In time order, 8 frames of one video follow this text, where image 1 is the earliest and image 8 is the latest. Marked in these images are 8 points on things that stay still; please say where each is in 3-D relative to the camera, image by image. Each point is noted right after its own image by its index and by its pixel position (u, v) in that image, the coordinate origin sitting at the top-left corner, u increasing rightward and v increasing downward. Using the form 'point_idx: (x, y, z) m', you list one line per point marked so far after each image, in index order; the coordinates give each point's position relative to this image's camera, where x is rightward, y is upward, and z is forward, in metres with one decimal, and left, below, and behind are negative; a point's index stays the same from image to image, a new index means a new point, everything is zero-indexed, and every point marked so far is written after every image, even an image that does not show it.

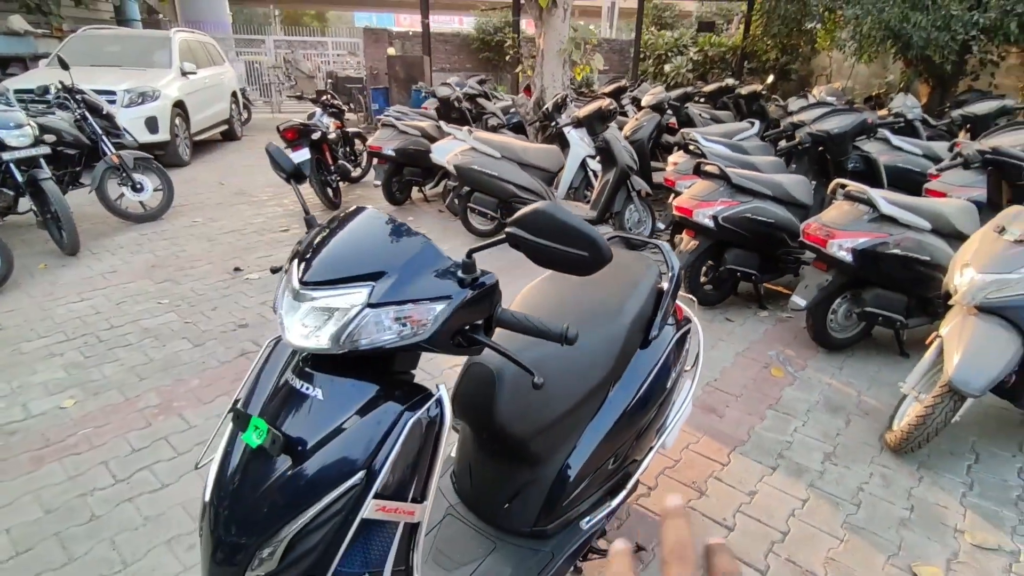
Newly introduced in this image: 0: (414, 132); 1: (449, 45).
0: (-1.2, +1.9, +6.9) m
1: (-1.9, +6.7, +15.4) m
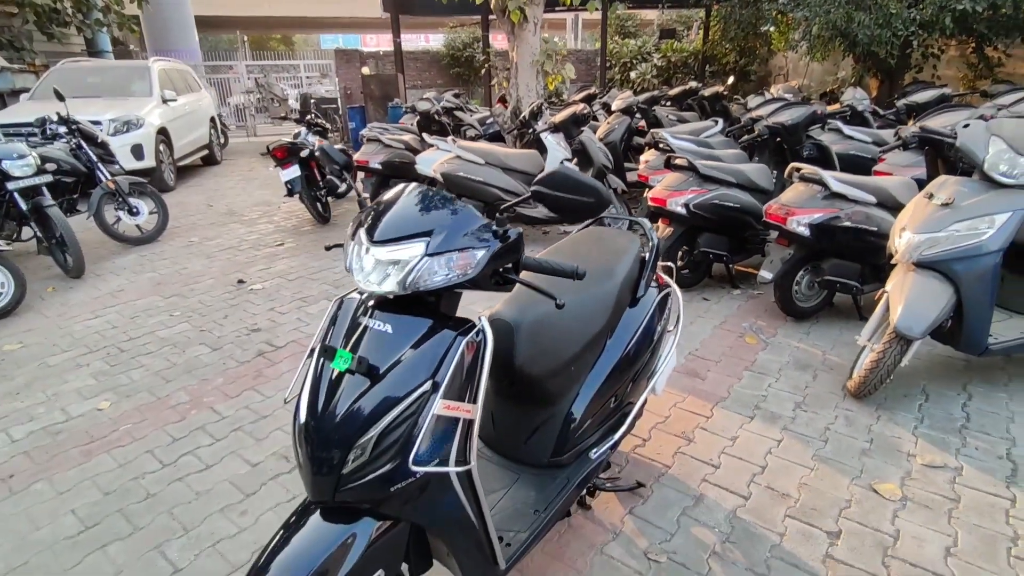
0: (-1.5, +1.8, +7.3) m
1: (-2.8, +6.4, +15.8) m
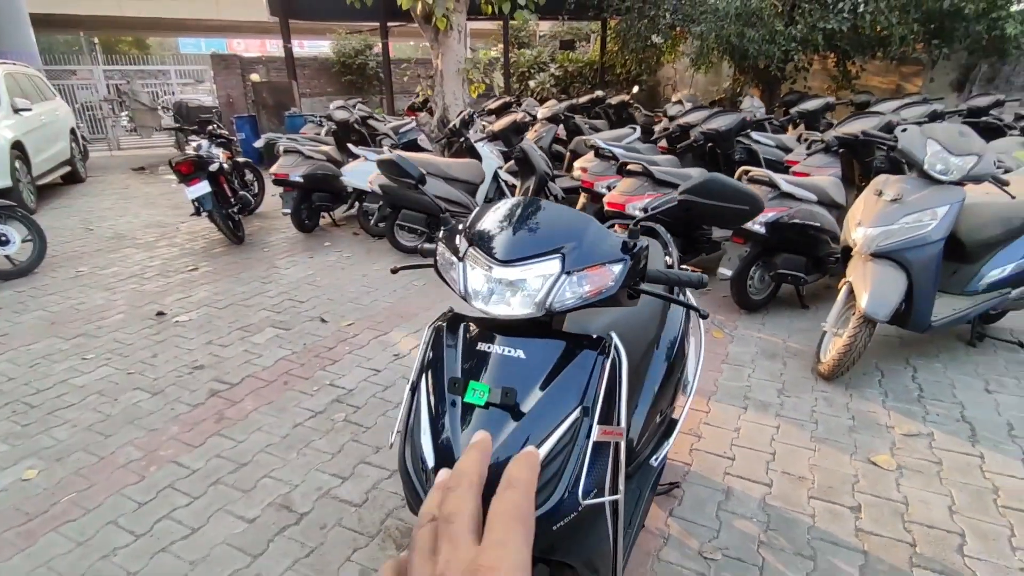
0: (-2.3, +1.6, +6.8) m
1: (-5.5, +5.9, +15.0) m
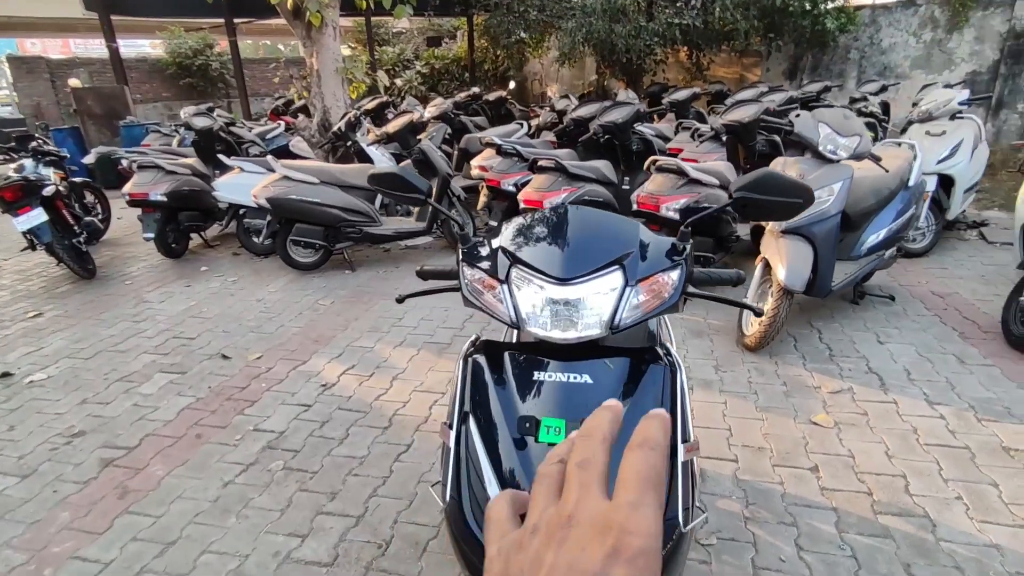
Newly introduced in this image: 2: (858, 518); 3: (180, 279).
0: (-3.5, +1.3, +6.0) m
1: (-8.8, +5.1, +13.3) m
2: (+1.5, -1.0, +2.4) m
3: (-3.5, +0.1, +5.9) m
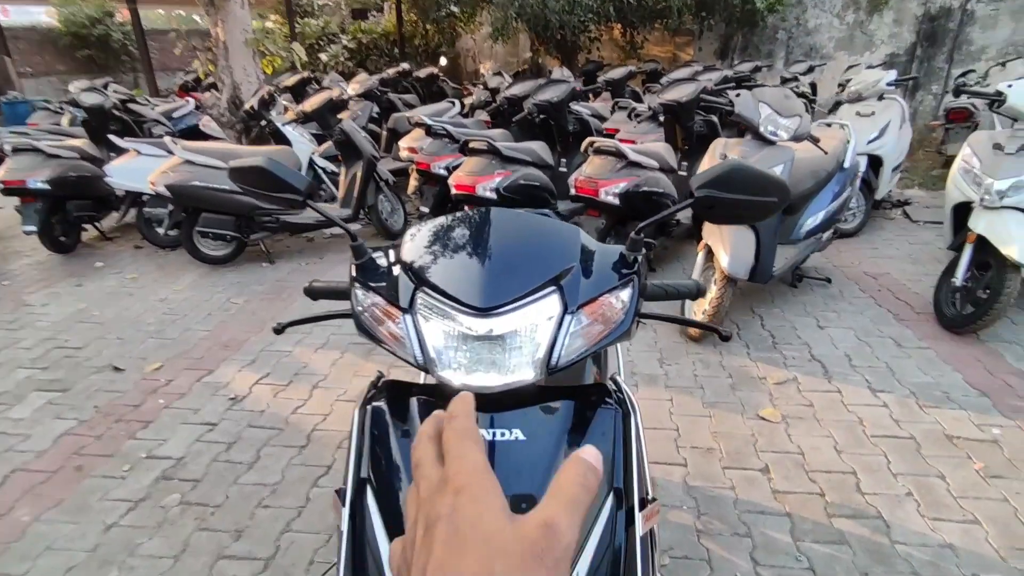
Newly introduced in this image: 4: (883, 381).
0: (-4.2, +1.3, +5.3) m
1: (-10.3, +5.2, +11.8) m
2: (+1.2, -1.0, +2.3) m
3: (-4.1, +0.1, +5.2) m
4: (+2.1, -0.5, +3.2) m
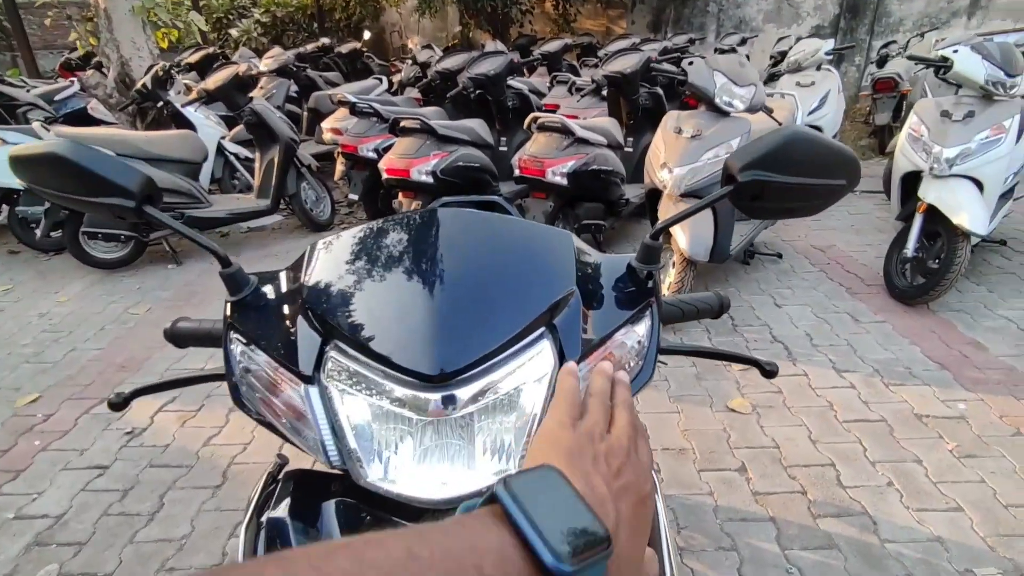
0: (-4.7, +1.1, +4.4) m
1: (-11.7, +4.9, +10.1) m
2: (+1.1, -0.9, +2.1) m
3: (-4.6, 0.0, +4.4) m
4: (+1.8, -0.4, +3.1) m
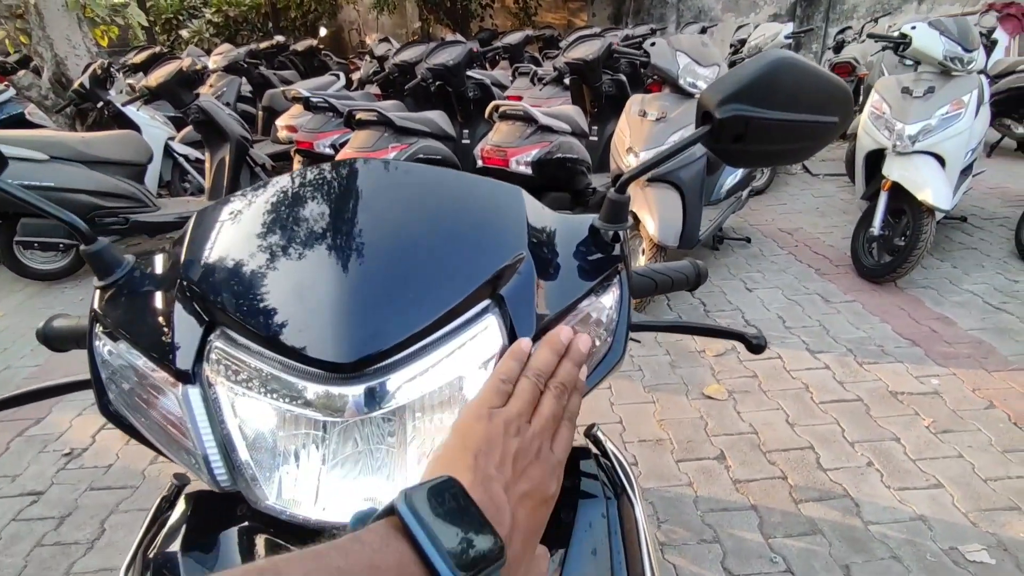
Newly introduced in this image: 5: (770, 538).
0: (-5.0, +1.0, +4.1) m
1: (-12.4, +4.5, +9.4) m
2: (+1.0, -0.8, +2.1) m
3: (-4.8, -0.2, +4.0) m
4: (+1.7, -0.3, +3.1) m
5: (+0.9, -0.9, +2.0) m
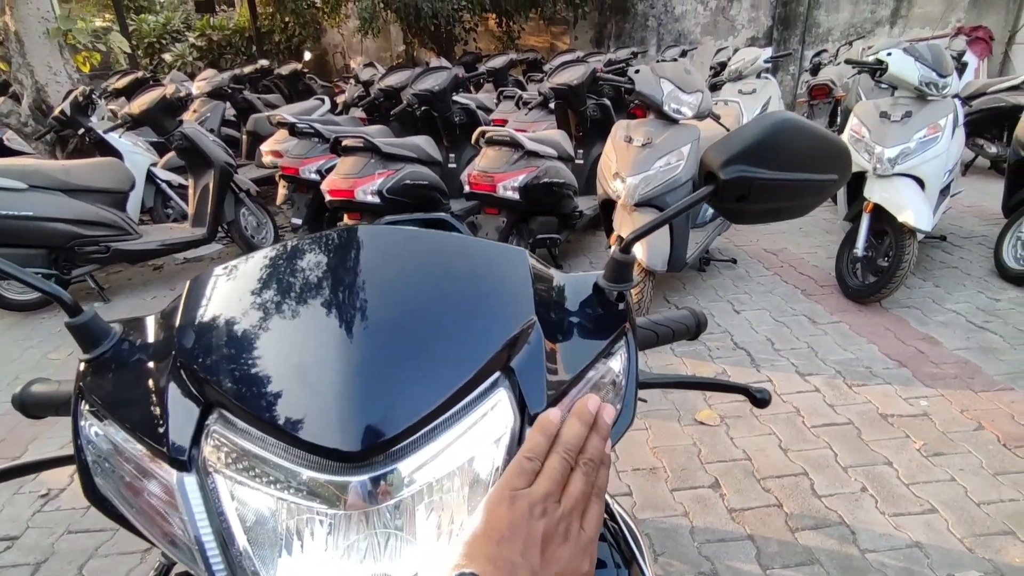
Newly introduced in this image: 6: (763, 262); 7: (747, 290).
0: (-5.1, +0.7, +4.0) m
1: (-12.7, +4.0, +9.2) m
2: (+1.0, -0.9, +2.0) m
3: (-4.9, -0.4, +3.9) m
4: (+1.6, -0.4, +3.1) m
5: (+0.9, -1.0, +2.0) m
6: (+2.0, +0.2, +4.4) m
7: (+1.7, 0.0, +3.9) m
